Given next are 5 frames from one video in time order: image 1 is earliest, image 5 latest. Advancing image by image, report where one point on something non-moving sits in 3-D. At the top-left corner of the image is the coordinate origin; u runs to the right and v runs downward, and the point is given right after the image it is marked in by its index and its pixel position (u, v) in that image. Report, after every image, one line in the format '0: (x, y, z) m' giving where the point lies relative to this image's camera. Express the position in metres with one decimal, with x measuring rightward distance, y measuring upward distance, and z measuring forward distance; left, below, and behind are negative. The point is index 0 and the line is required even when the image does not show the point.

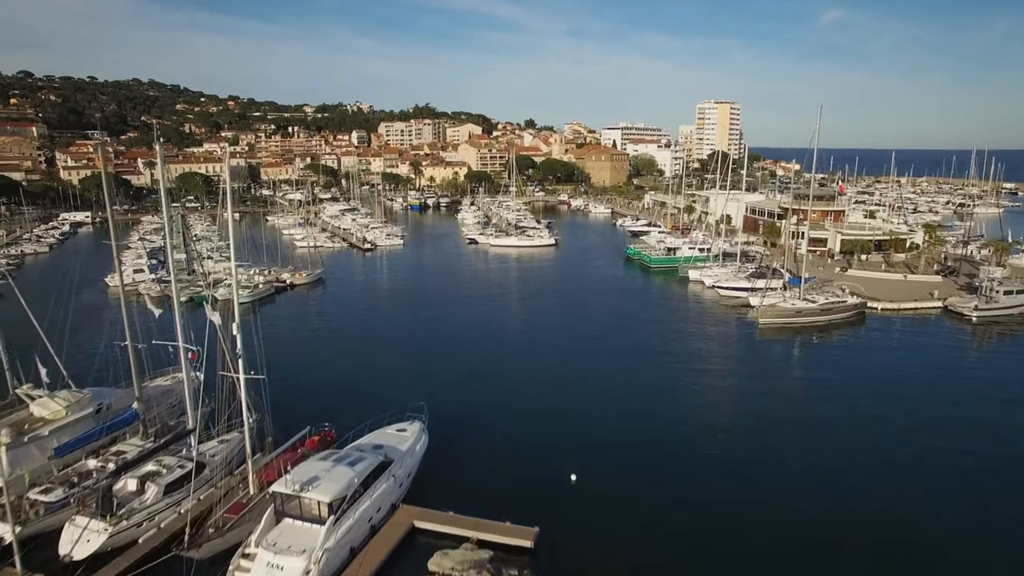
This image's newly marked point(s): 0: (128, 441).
0: (-10.0, -4.0, +17.6) m
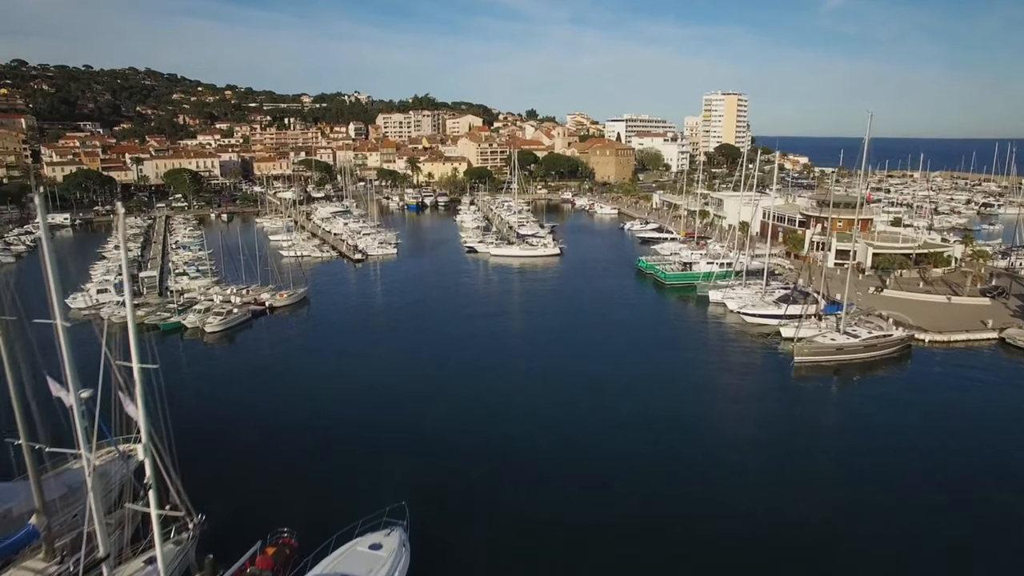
0: (-9.9, -5.7, +13.7) m
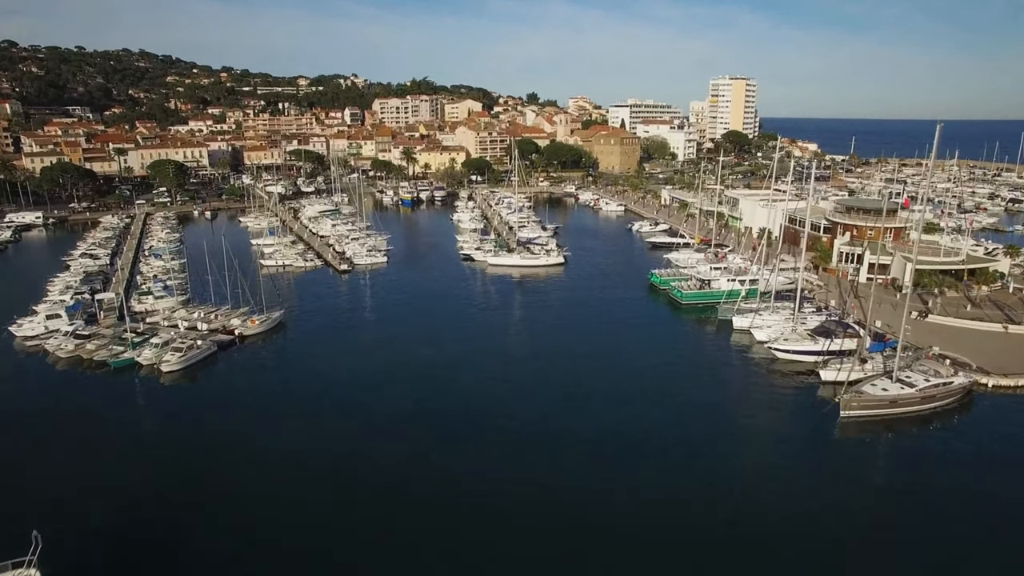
0: (-9.9, -7.6, +9.6) m
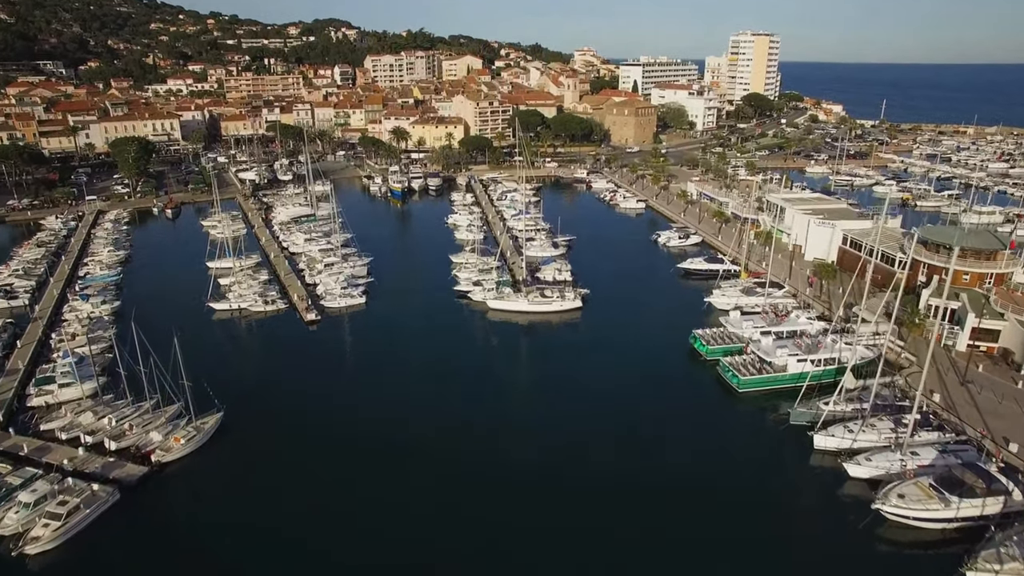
0: (-9.6, -13.8, +1.4) m
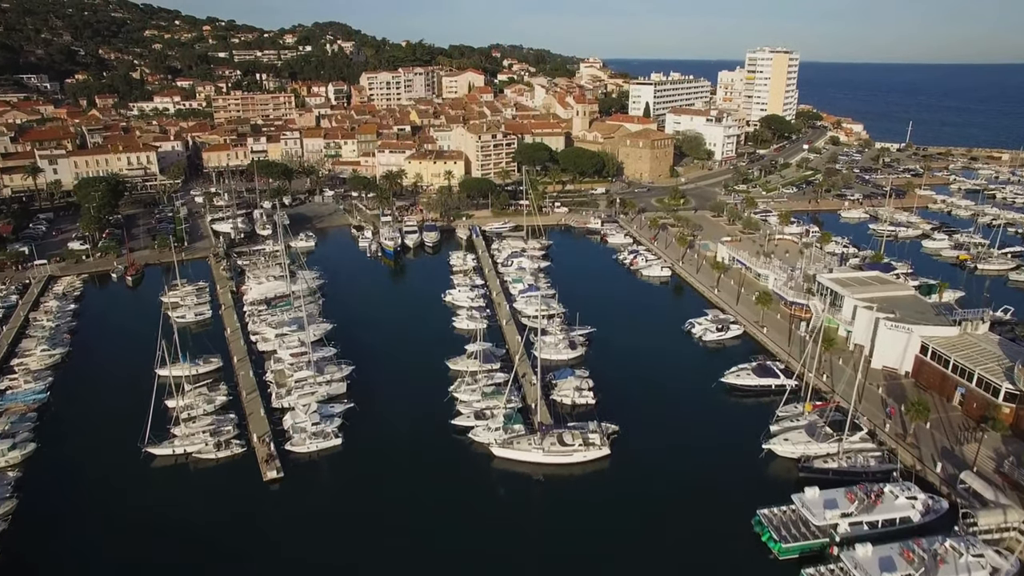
0: (-9.2, -20.8, -6.9) m
